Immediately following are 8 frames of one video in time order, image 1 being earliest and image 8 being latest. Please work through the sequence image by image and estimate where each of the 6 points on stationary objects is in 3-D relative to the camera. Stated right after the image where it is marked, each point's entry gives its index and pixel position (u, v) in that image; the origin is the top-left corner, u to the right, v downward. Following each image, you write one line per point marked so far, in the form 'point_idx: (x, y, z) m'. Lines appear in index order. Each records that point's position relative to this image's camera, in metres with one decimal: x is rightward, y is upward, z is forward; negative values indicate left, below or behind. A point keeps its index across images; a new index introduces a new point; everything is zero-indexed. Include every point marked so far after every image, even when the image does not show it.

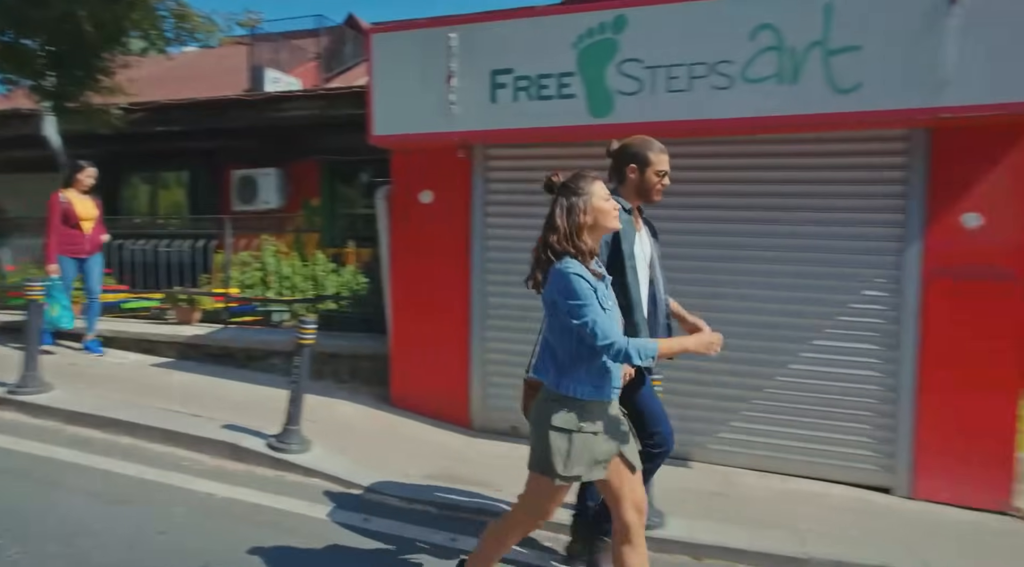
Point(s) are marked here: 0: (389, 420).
0: (-1.6, -1.7, +10.1) m
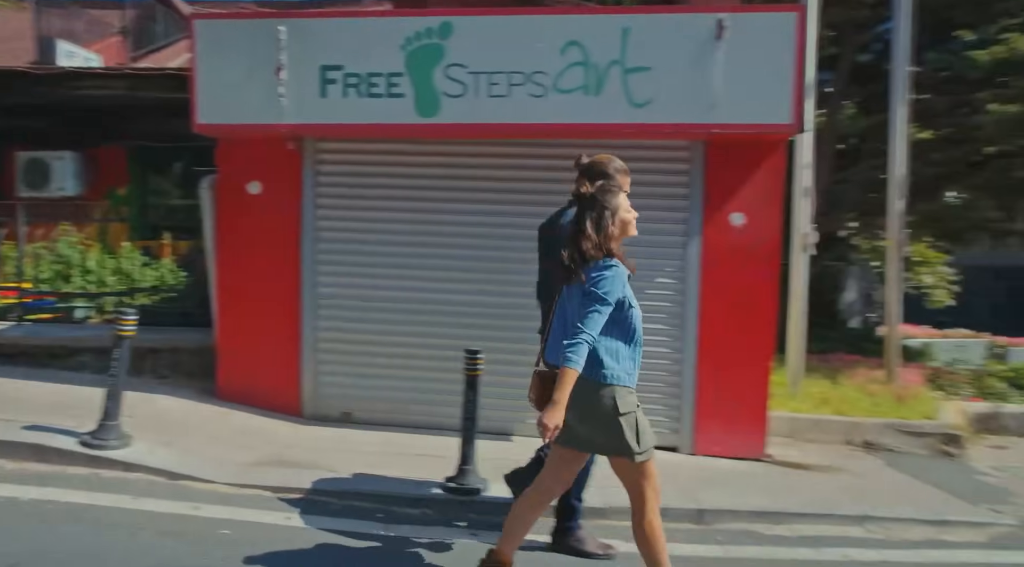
0: (-3.8, -1.6, +10.2) m
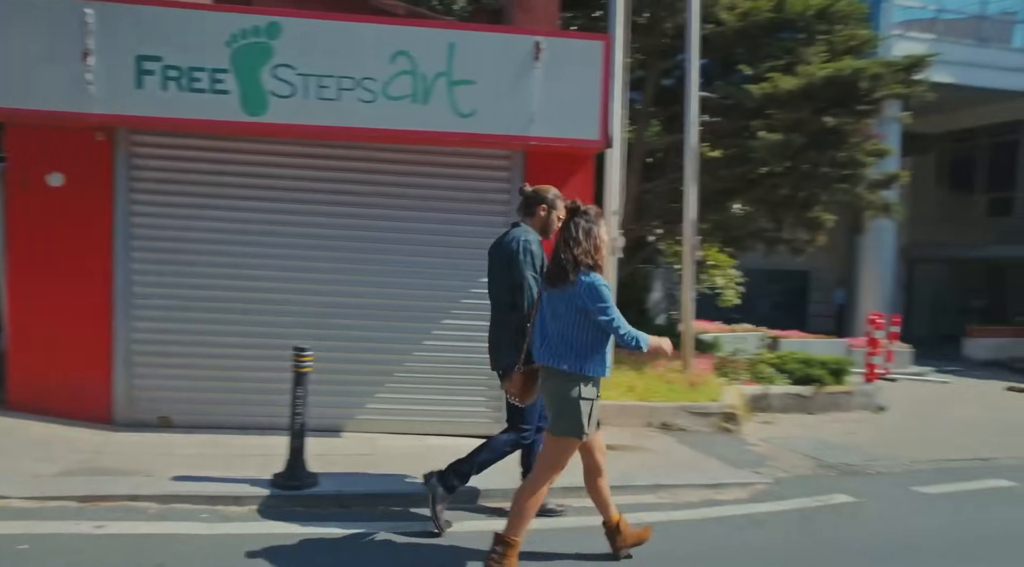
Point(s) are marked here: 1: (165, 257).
0: (-5.9, -1.6, +9.5) m
1: (-4.4, +0.3, +9.7) m
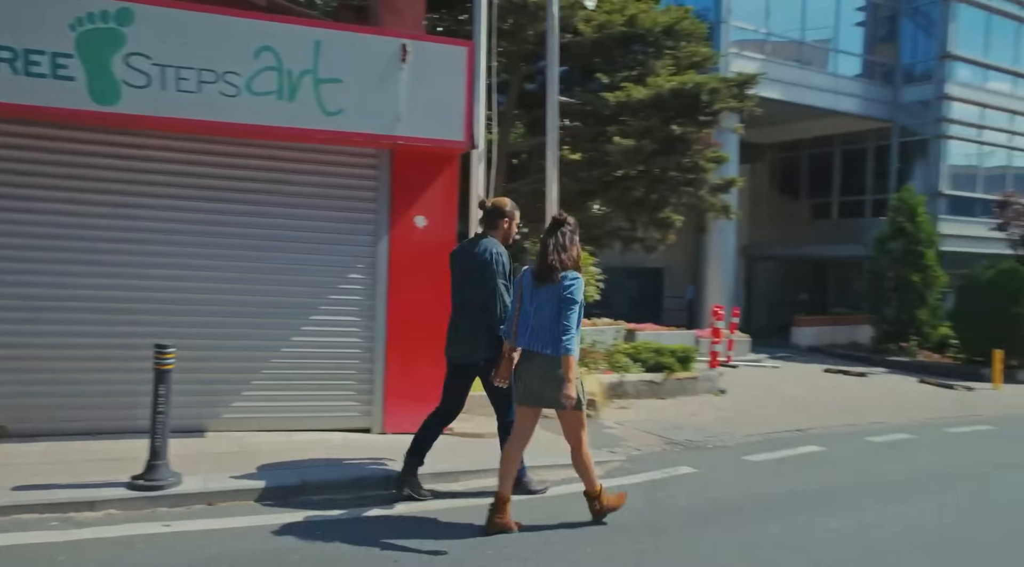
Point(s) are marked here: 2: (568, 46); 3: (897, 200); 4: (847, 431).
0: (-7.4, -1.6, +8.7) m
1: (-5.9, +0.4, +9.1) m
2: (+0.7, +3.0, +10.1) m
3: (+8.5, +1.8, +17.8) m
4: (+3.4, -1.5, +8.2) m
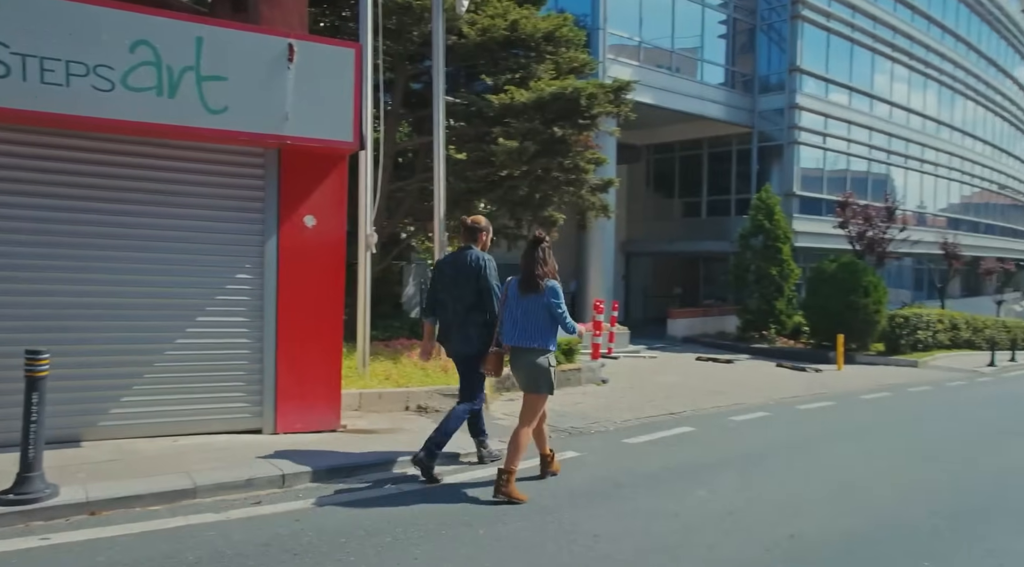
0: (-8.5, -1.7, +7.8) m
1: (-7.2, +0.3, +8.4) m
2: (-0.8, +3.1, +10.3) m
3: (+5.8, +2.0, +19.1) m
4: (+2.2, -1.4, +8.9) m
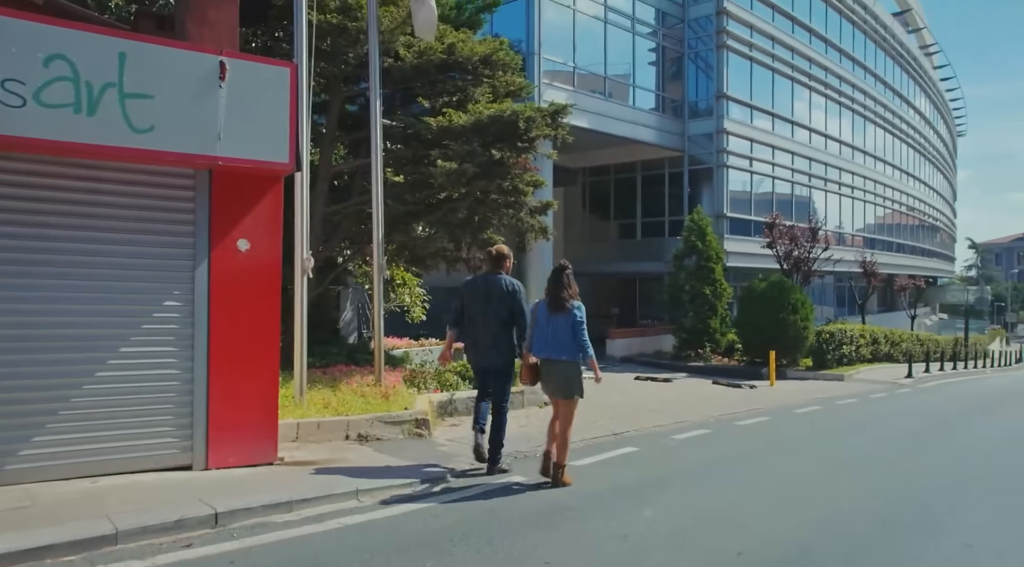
0: (-9.0, -2.0, +7.0) m
1: (-7.8, 0.0, +7.7) m
2: (-1.6, +2.7, +10.3) m
3: (+4.3, +1.5, +19.5) m
4: (+1.6, -1.7, +8.9) m
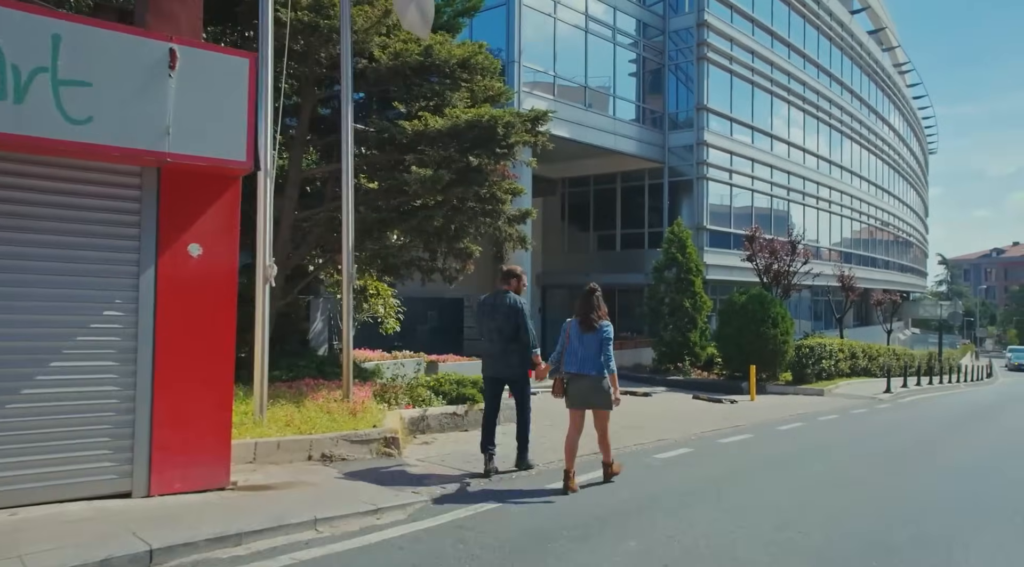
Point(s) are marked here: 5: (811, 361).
0: (-9.2, -2.0, +6.3) m
1: (-8.0, -0.1, +7.2) m
2: (-1.8, +2.6, +9.9) m
3: (+3.8, +1.2, +19.3) m
4: (+1.3, -1.8, +8.6) m
5: (+7.2, -1.9, +19.3) m
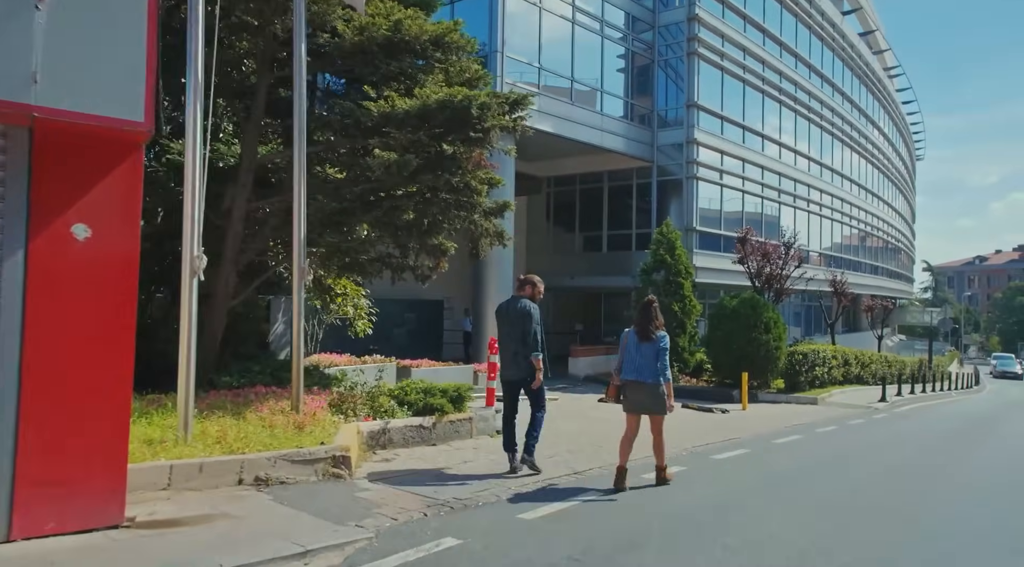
0: (-9.5, -1.9, +5.3) m
1: (-8.2, 0.0, +6.2) m
2: (-2.1, +2.6, +9.0) m
3: (+3.4, +1.2, +18.5) m
4: (+1.1, -1.8, +7.7) m
5: (+6.8, -2.0, +18.6) m
